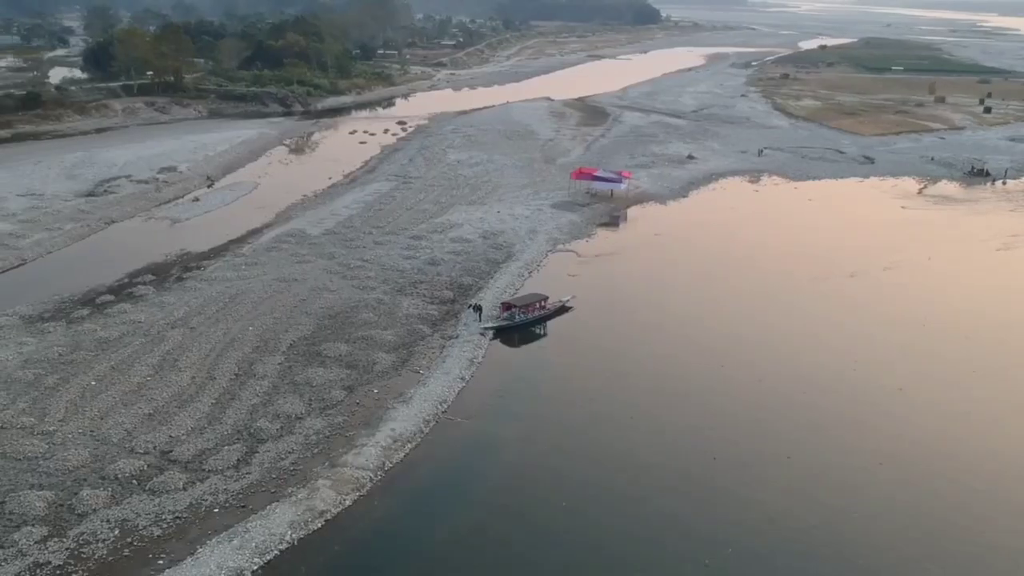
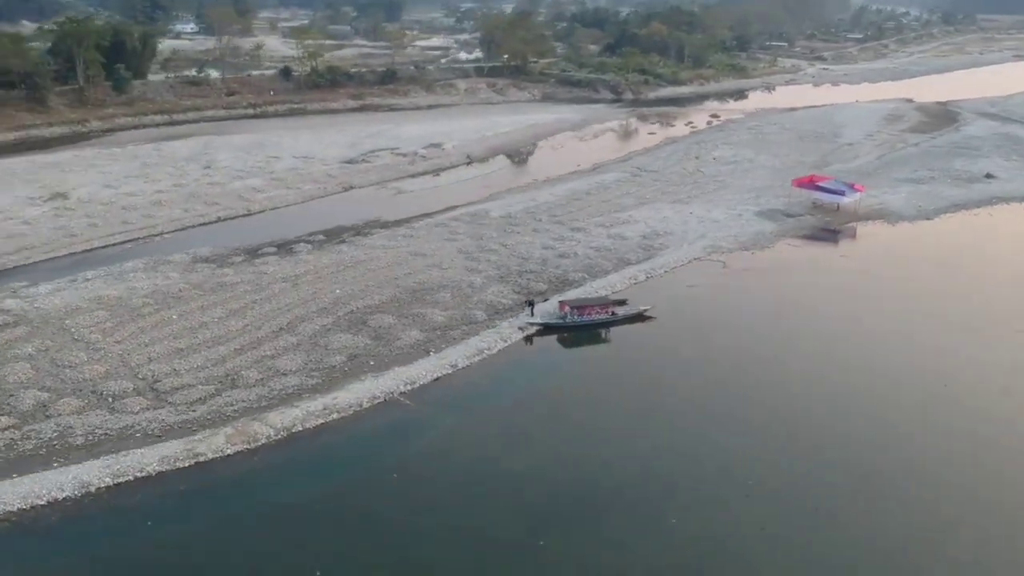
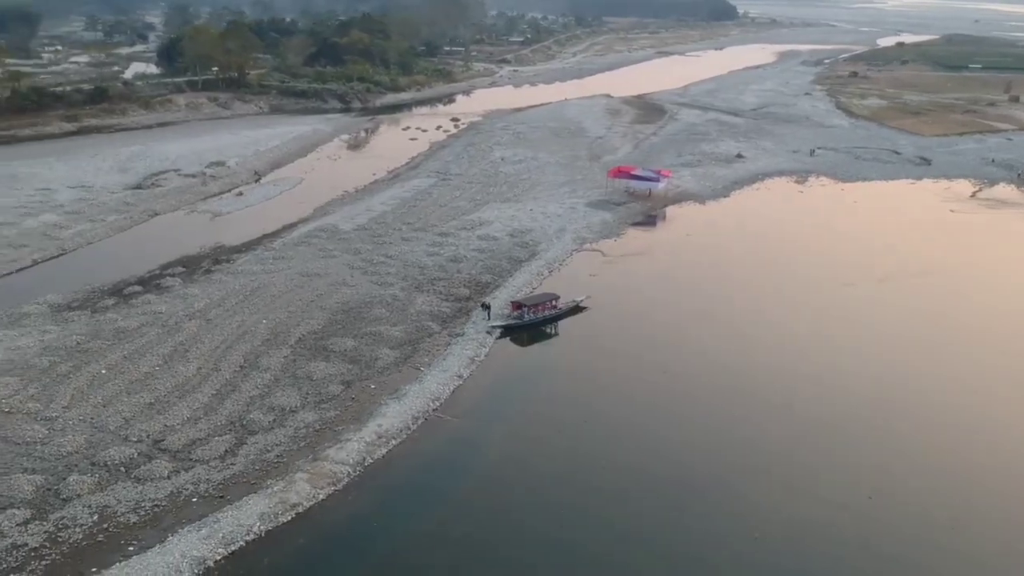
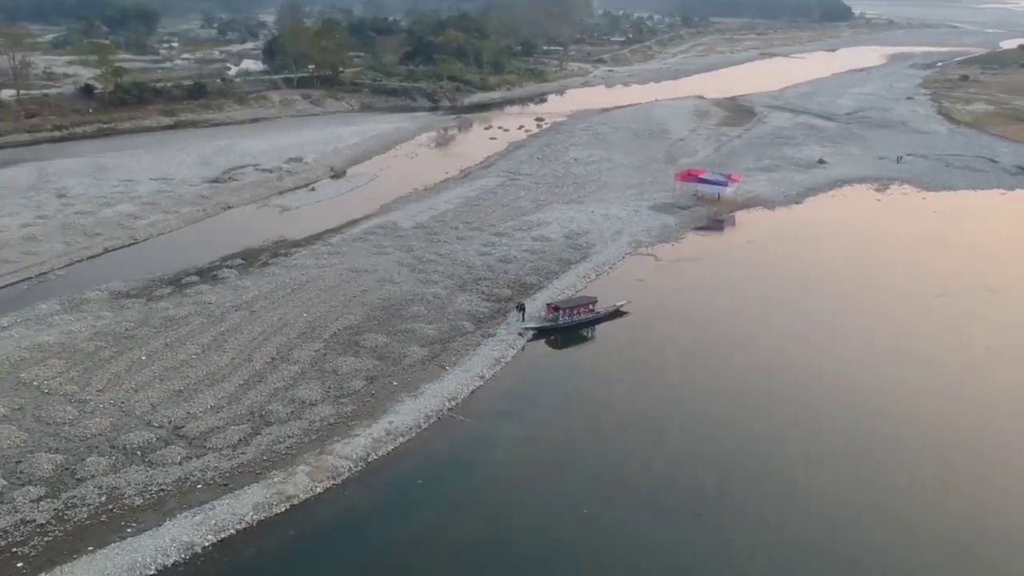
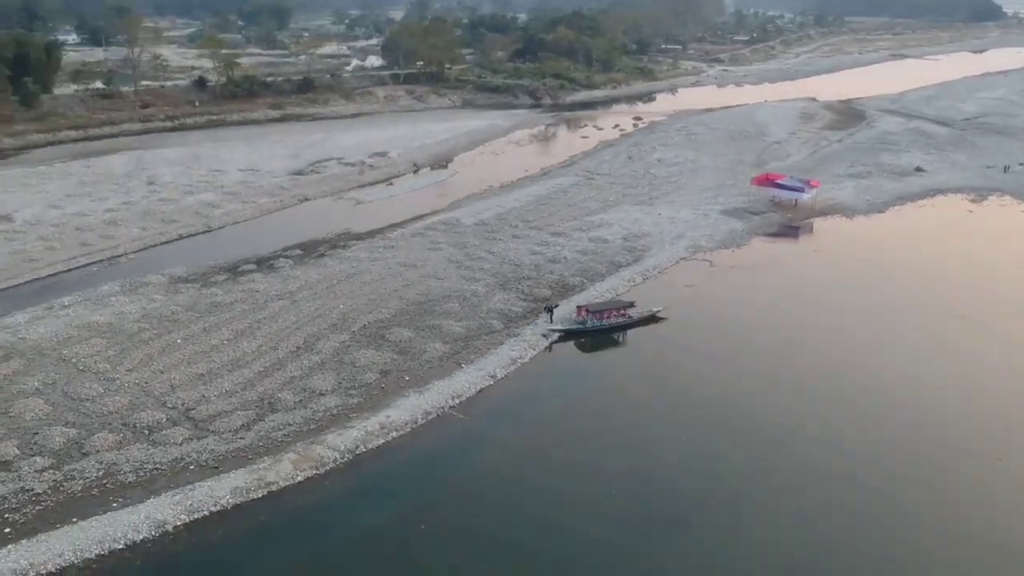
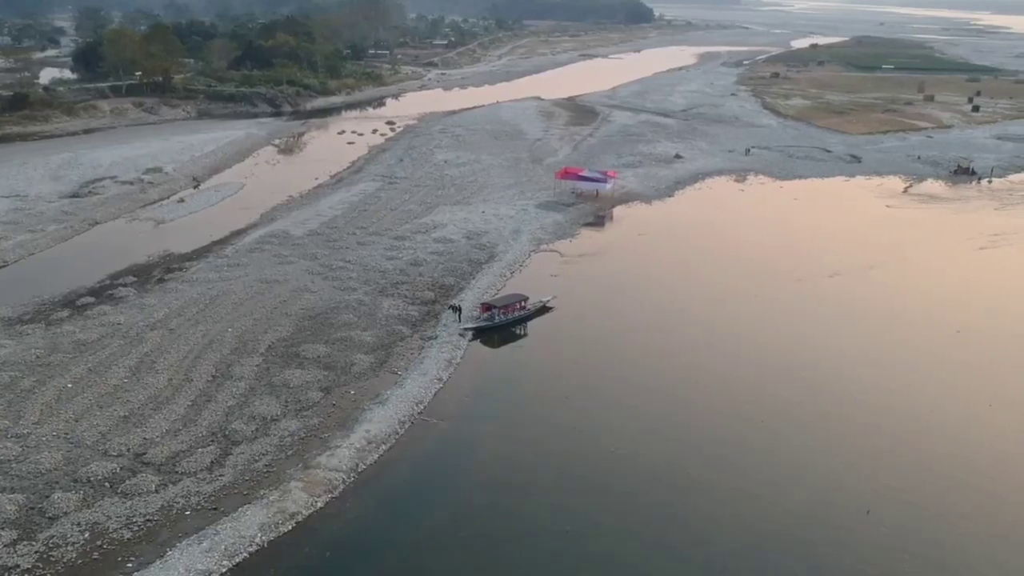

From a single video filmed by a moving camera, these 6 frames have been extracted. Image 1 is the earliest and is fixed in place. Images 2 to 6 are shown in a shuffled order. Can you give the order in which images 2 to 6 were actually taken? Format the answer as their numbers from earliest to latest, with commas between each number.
6, 3, 4, 5, 2
